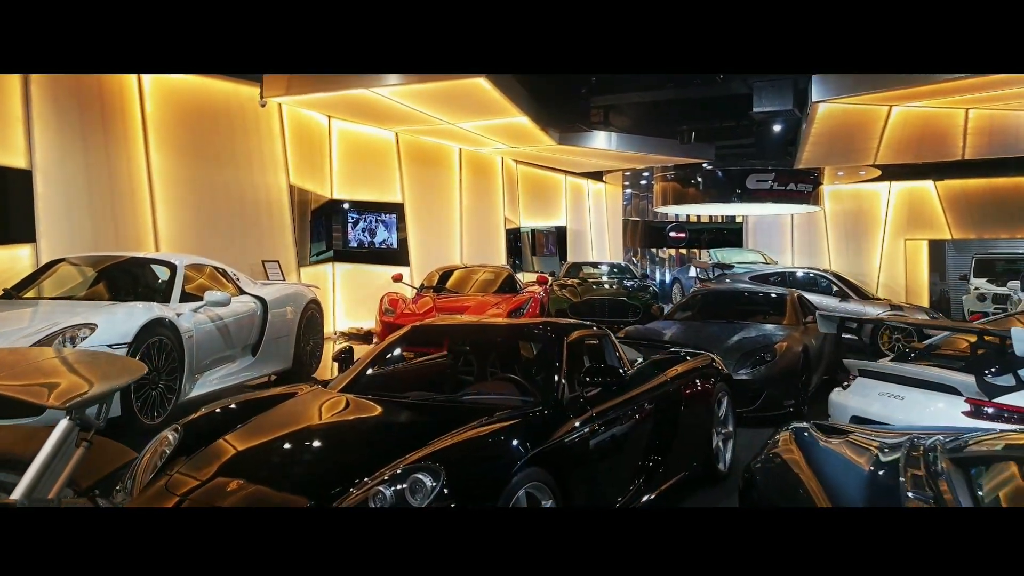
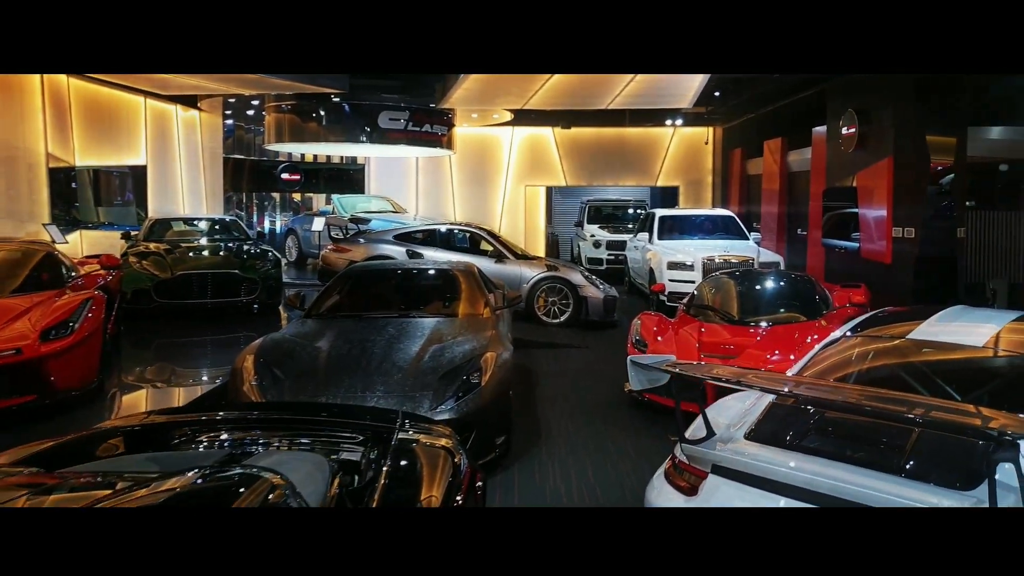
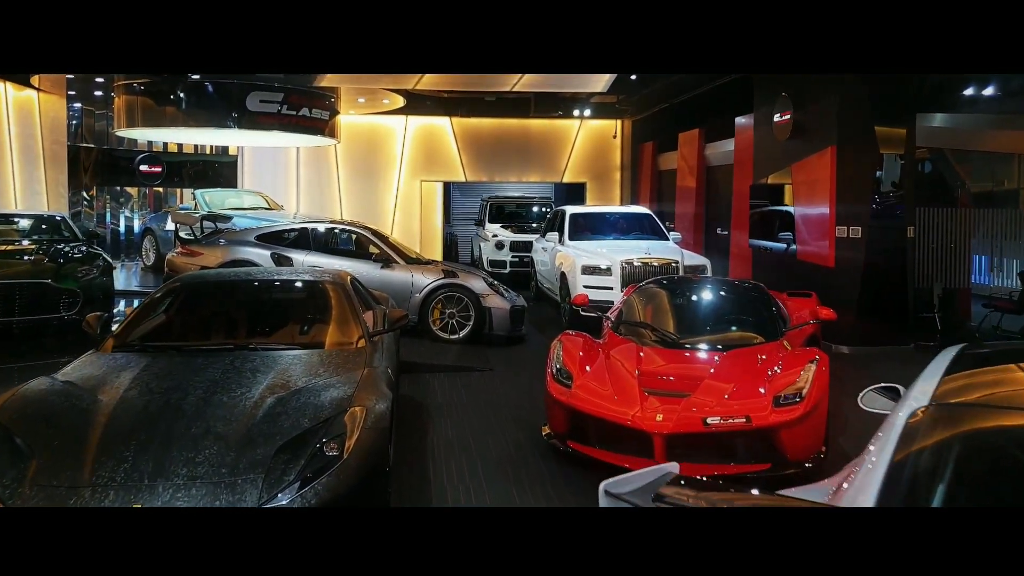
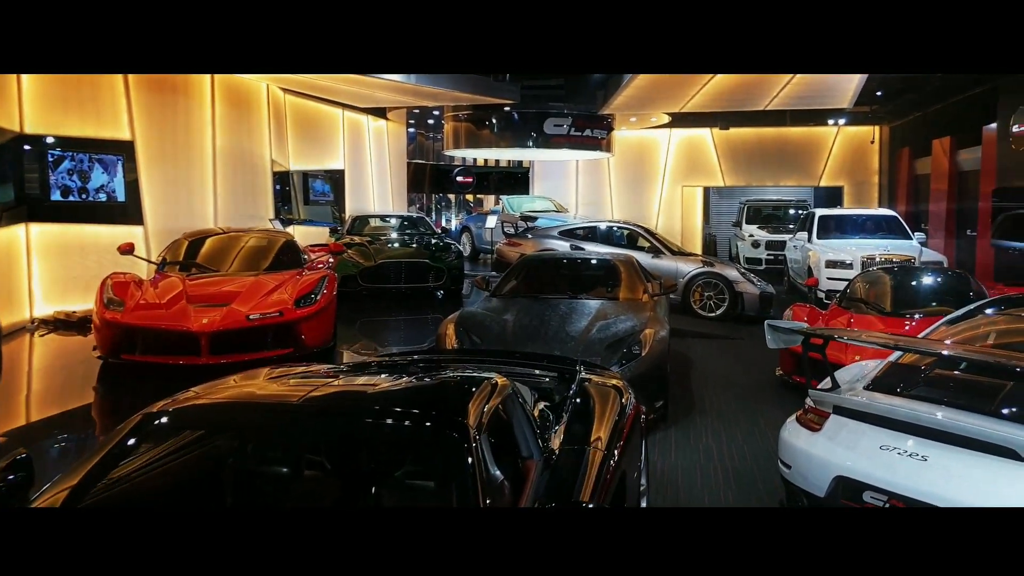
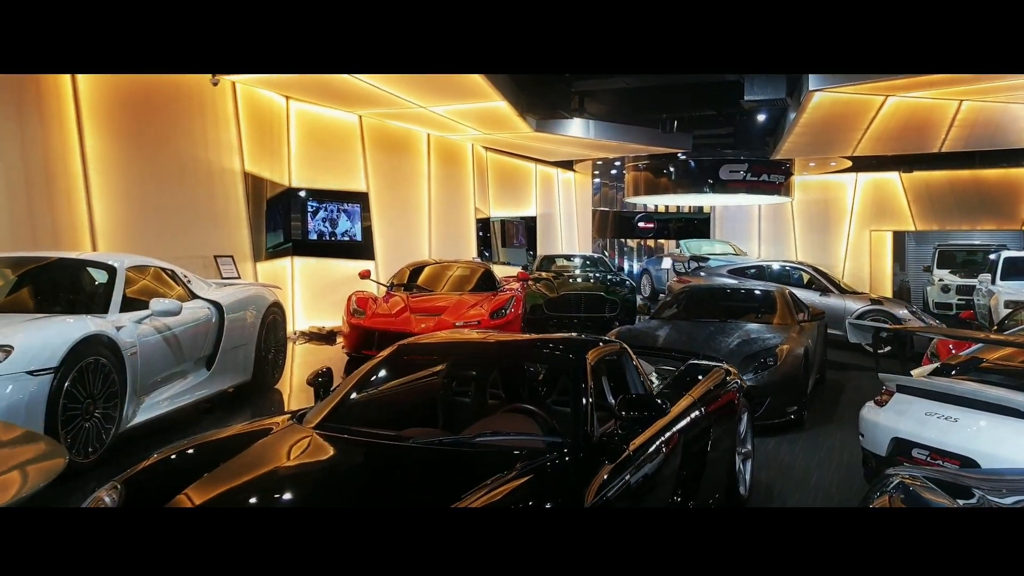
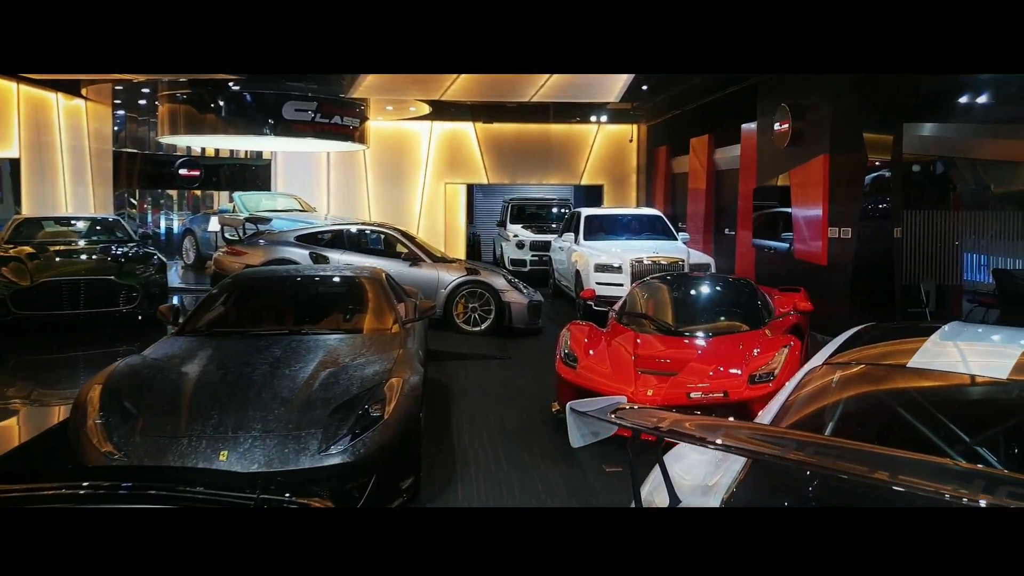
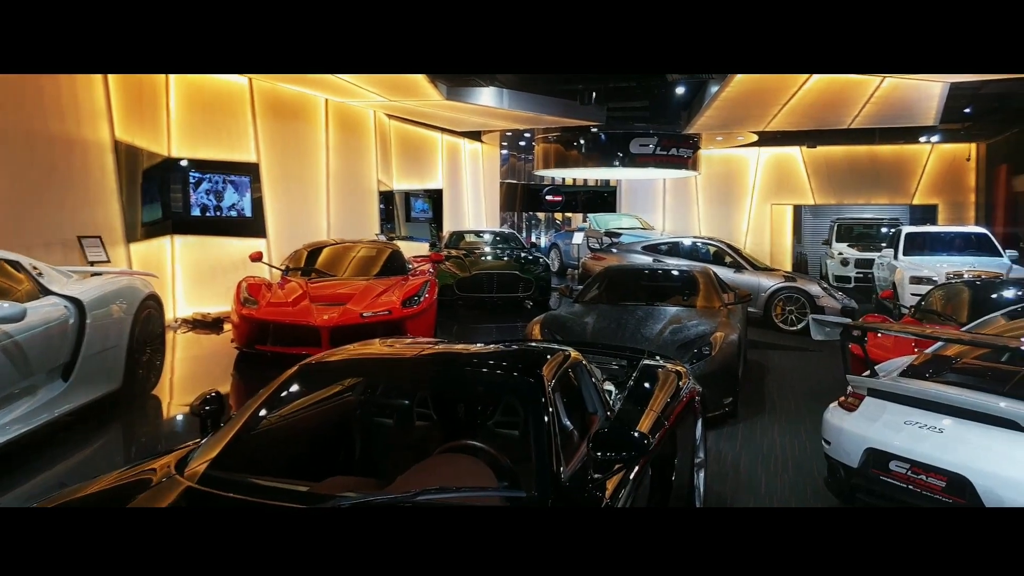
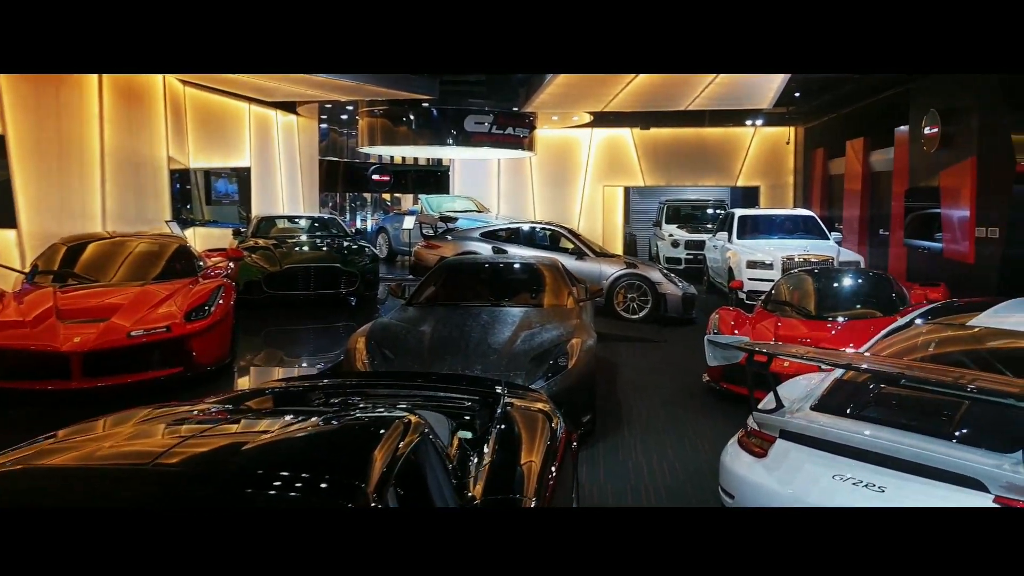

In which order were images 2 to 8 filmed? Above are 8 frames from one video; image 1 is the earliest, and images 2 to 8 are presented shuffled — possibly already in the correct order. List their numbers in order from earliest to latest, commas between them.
5, 7, 4, 8, 2, 6, 3
